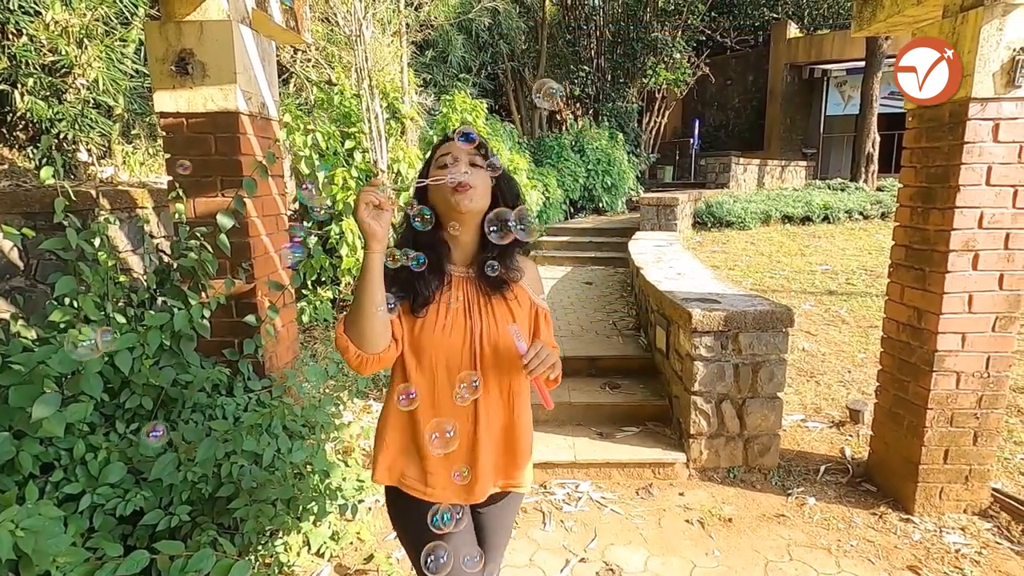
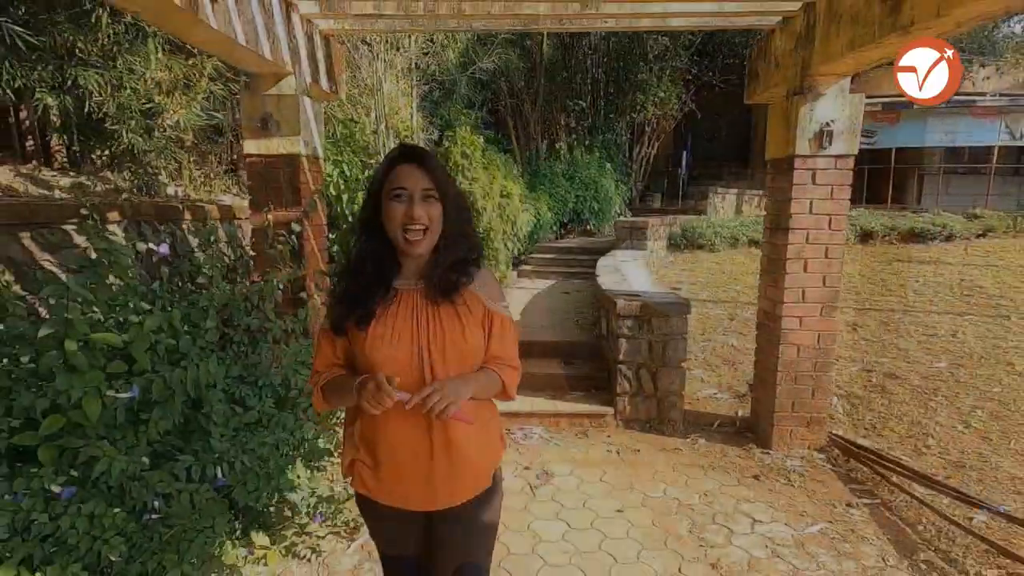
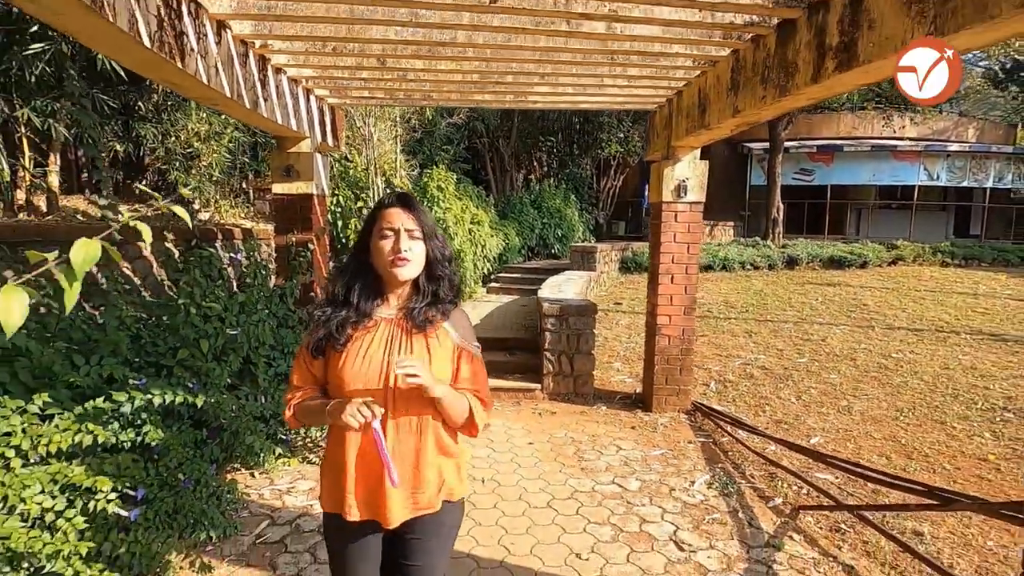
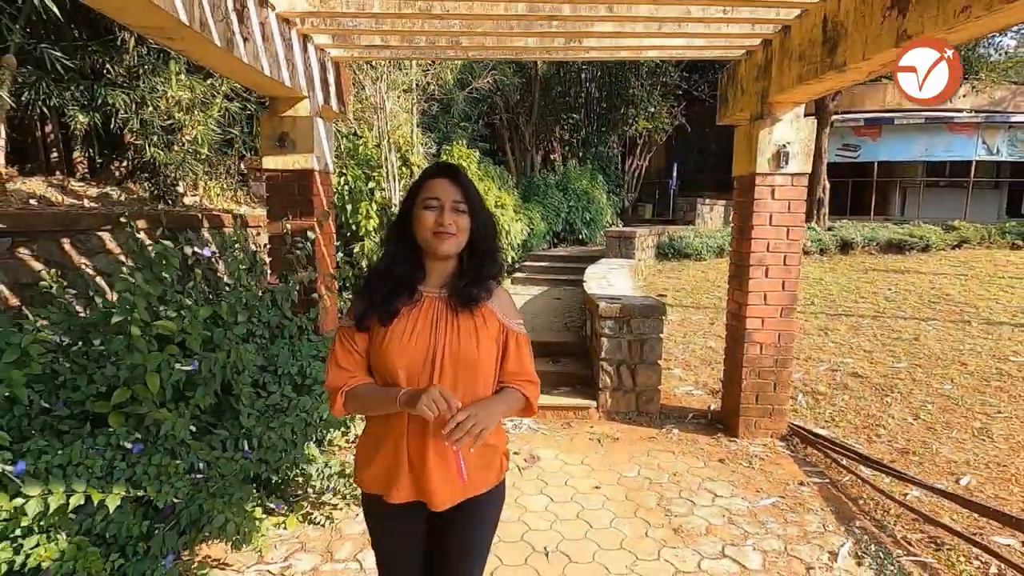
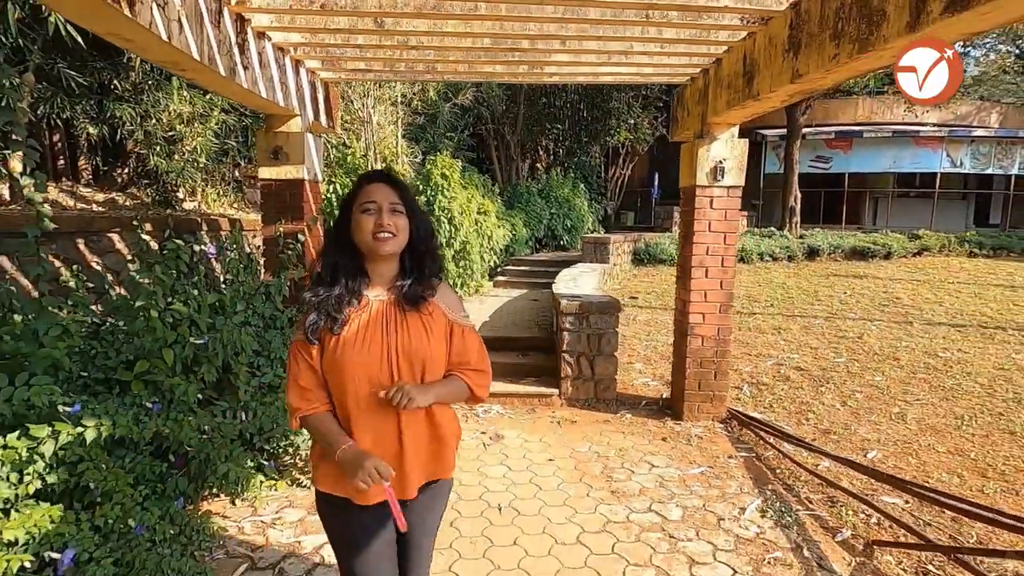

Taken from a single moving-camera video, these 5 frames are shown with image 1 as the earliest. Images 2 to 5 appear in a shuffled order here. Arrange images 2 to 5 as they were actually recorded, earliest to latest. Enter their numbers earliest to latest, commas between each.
2, 4, 5, 3
